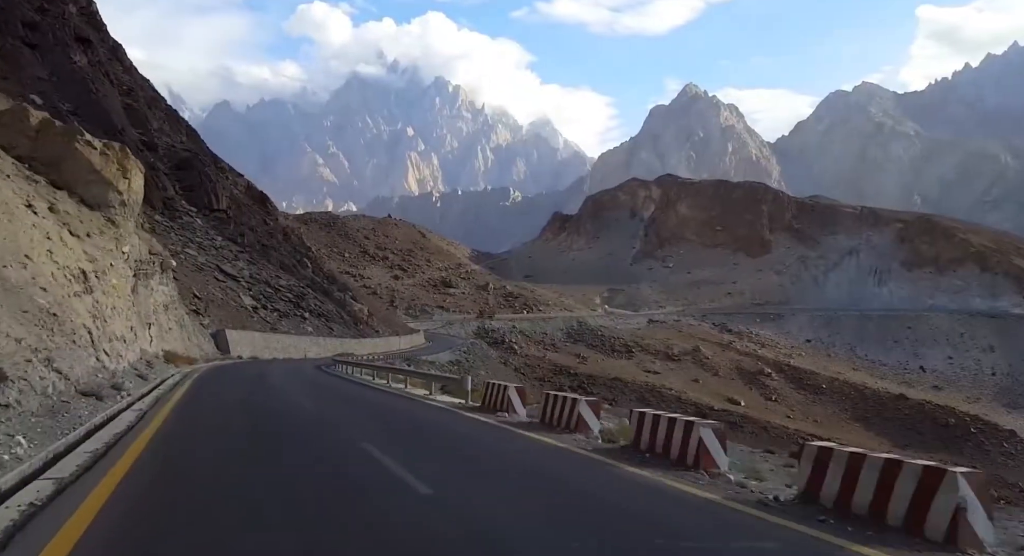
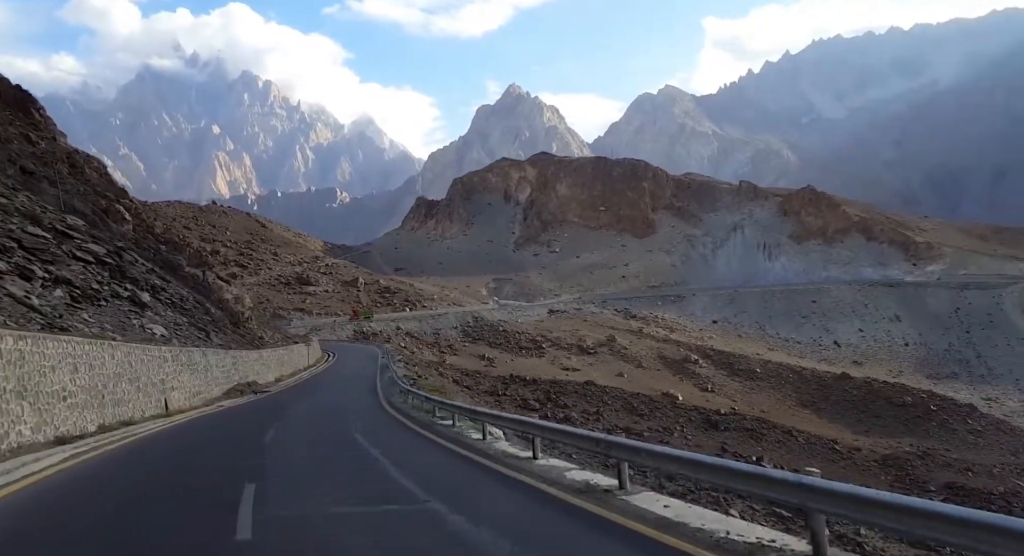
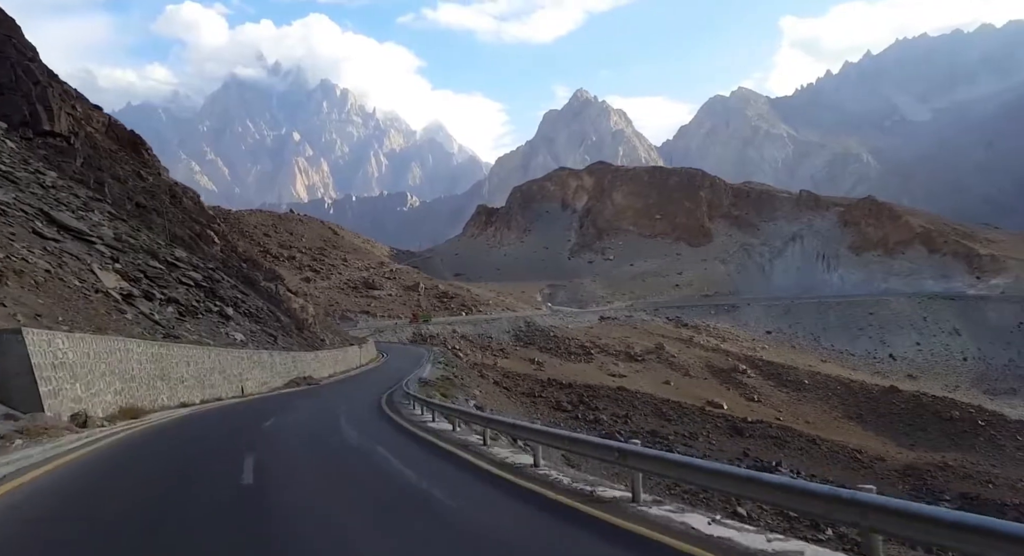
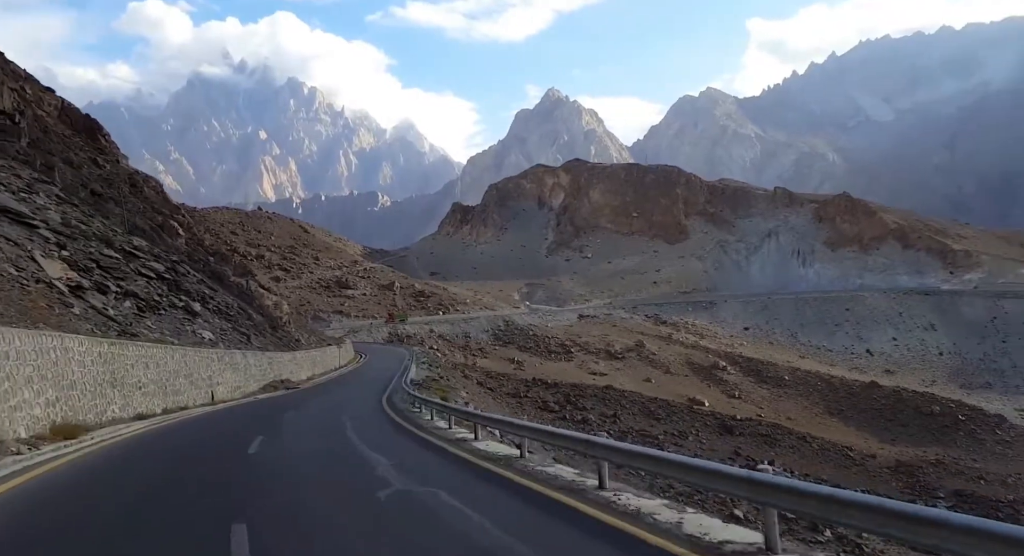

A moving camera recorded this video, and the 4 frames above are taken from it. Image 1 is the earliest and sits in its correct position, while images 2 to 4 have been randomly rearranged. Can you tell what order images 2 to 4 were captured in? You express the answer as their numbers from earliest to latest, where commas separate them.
3, 4, 2
